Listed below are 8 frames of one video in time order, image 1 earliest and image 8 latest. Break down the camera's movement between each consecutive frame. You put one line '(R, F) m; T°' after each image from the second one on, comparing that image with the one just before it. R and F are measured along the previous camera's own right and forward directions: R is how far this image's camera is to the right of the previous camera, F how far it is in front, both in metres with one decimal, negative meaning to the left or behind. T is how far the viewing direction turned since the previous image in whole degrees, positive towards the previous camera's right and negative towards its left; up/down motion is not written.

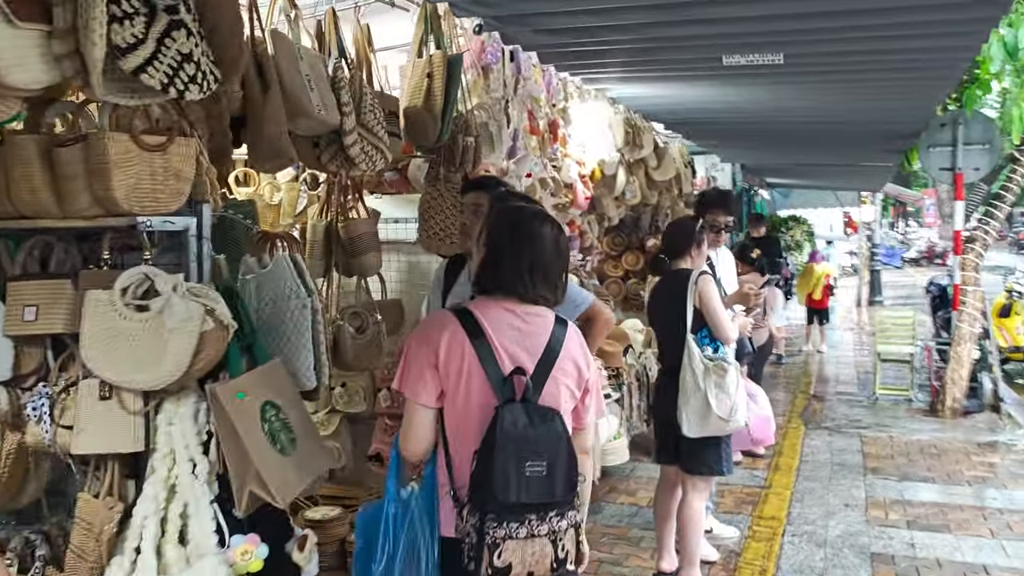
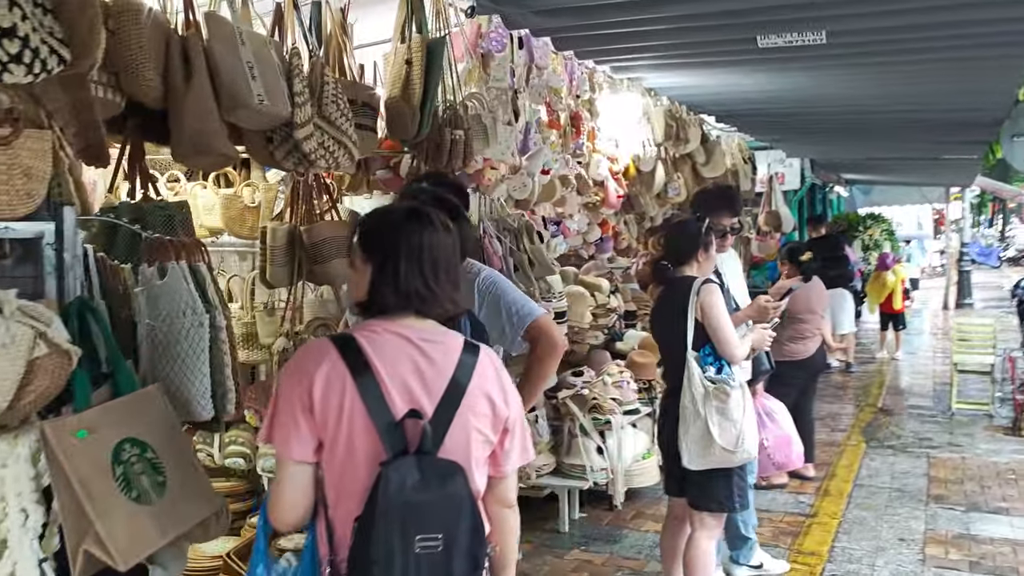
(+0.3, +0.4) m; -5°
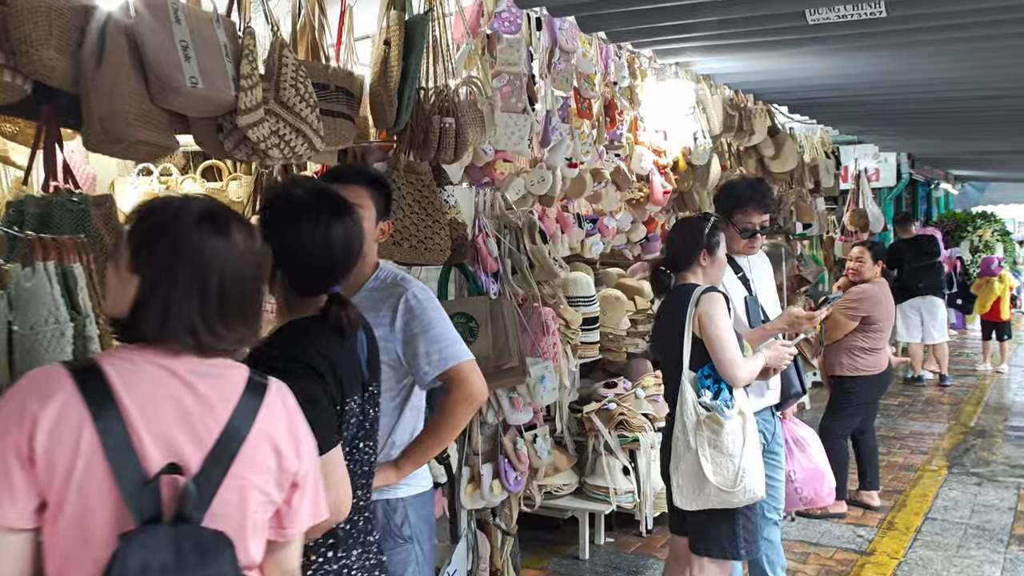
(+0.4, +0.3) m; -7°
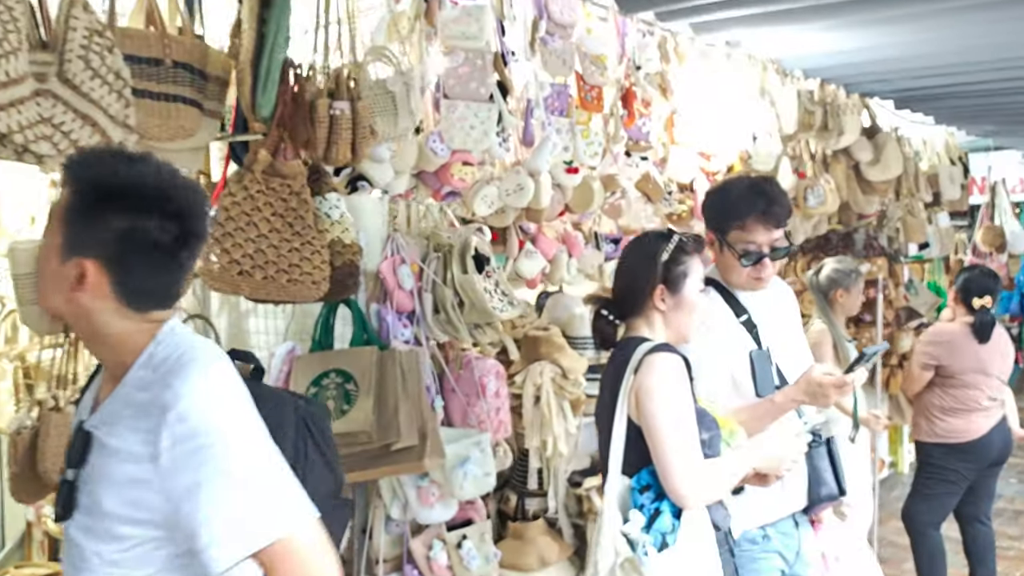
(+0.5, +0.9) m; -9°
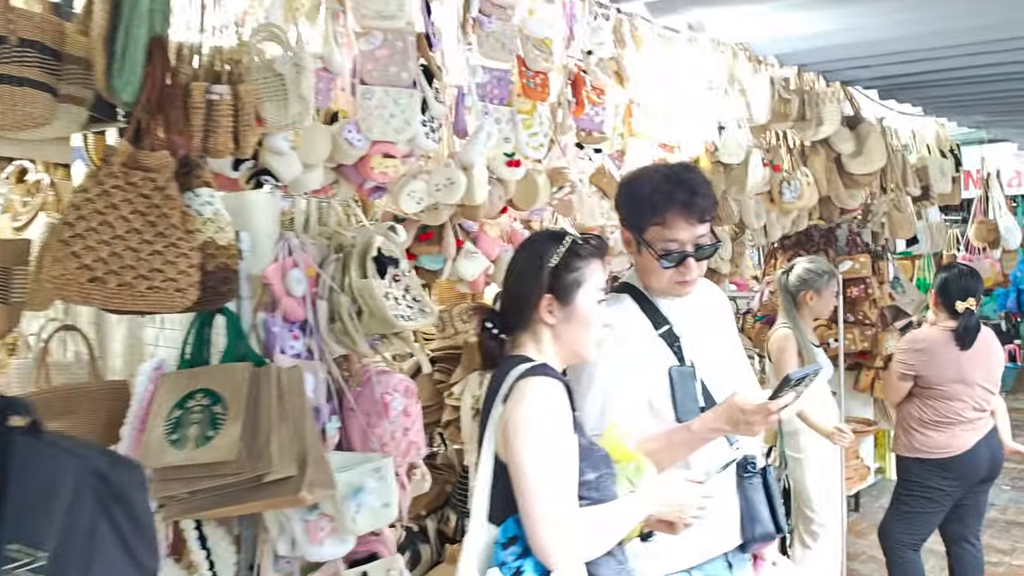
(+0.2, +0.2) m; 0°
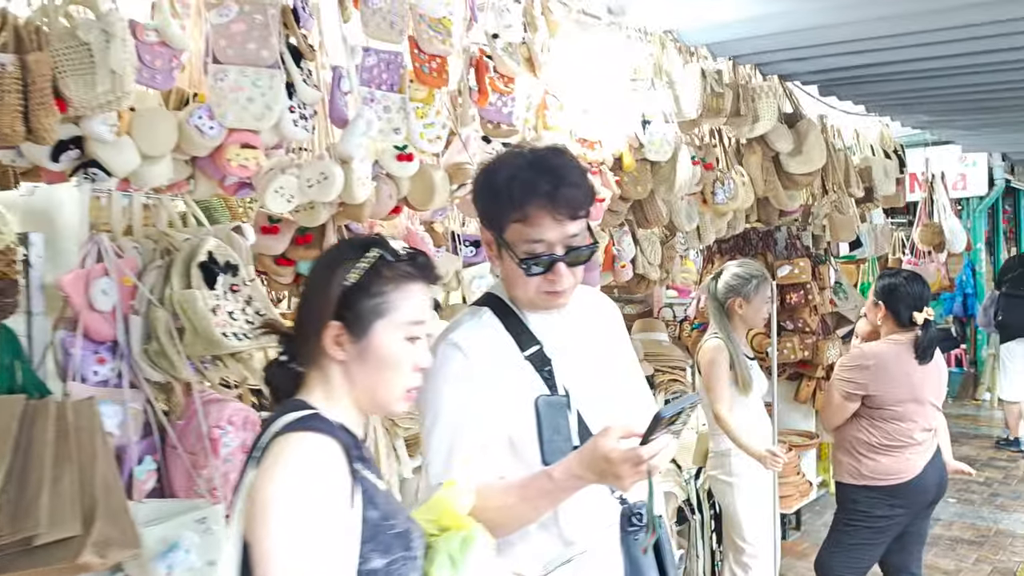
(+0.2, +0.3) m; +3°
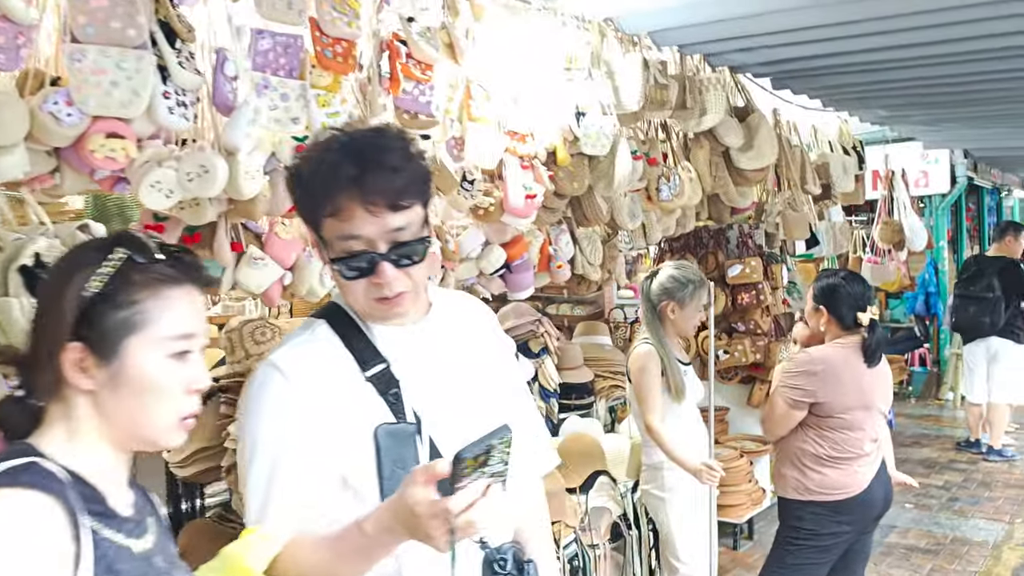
(+0.2, +0.2) m; +1°
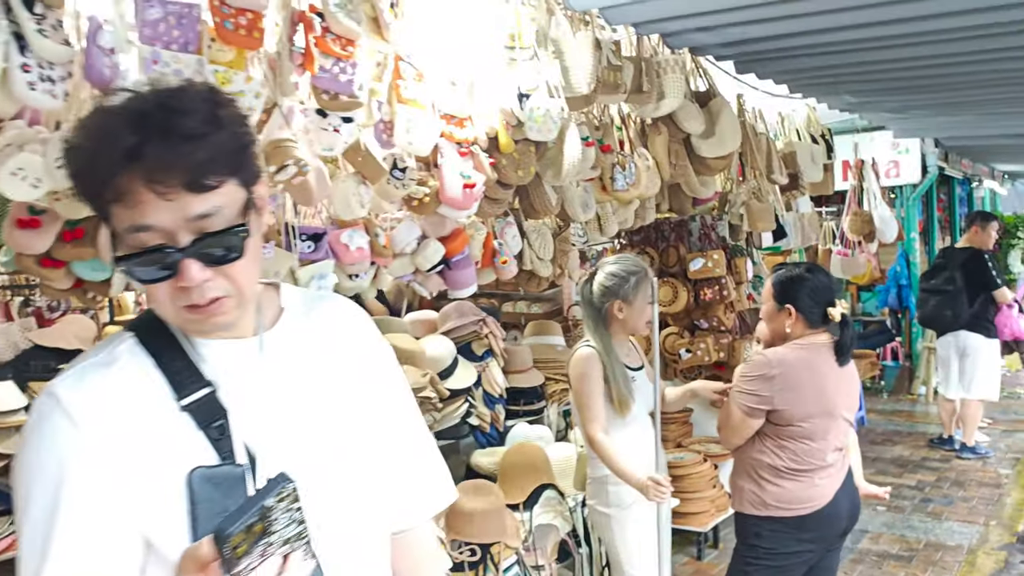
(+0.1, +0.2) m; +1°
